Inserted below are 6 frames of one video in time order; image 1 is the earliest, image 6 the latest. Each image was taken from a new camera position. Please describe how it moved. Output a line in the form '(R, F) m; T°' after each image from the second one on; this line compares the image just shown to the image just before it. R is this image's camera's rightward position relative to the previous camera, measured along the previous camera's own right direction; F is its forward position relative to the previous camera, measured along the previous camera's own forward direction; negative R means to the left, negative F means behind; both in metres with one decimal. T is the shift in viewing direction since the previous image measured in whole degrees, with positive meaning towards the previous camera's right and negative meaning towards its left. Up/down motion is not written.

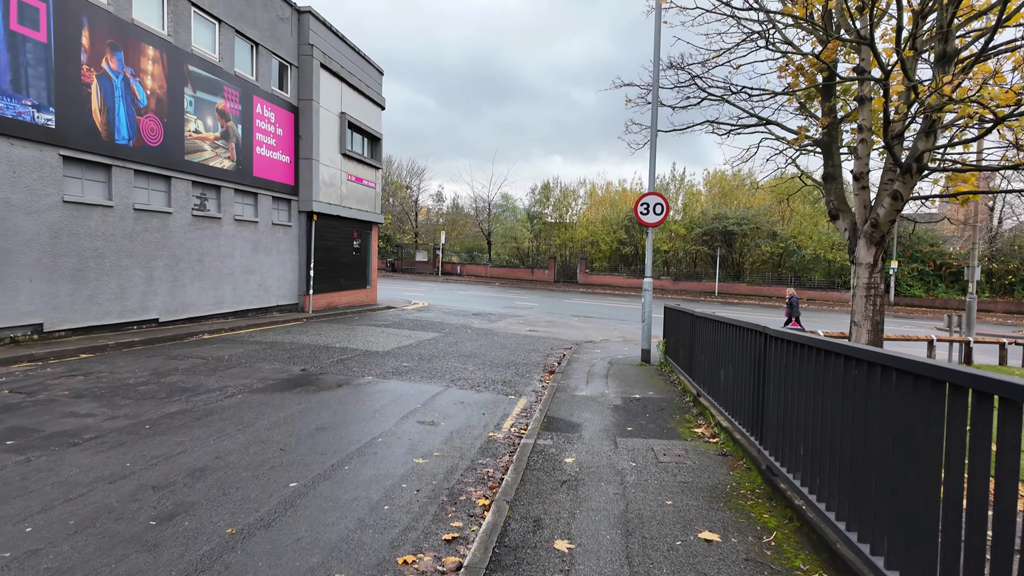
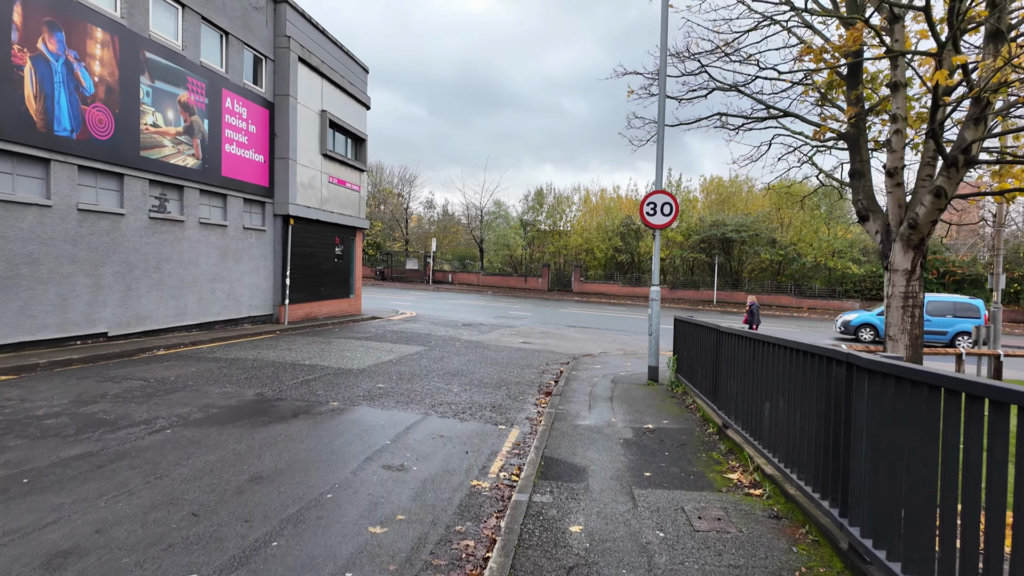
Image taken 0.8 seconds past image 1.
(0.0, +1.0) m; +1°
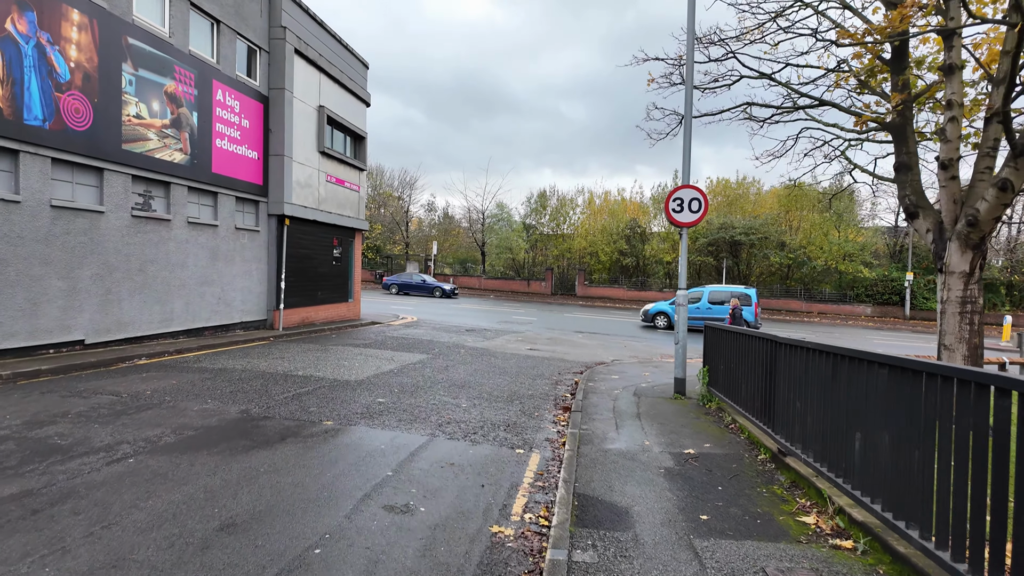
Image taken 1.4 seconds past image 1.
(-0.2, +0.7) m; 0°
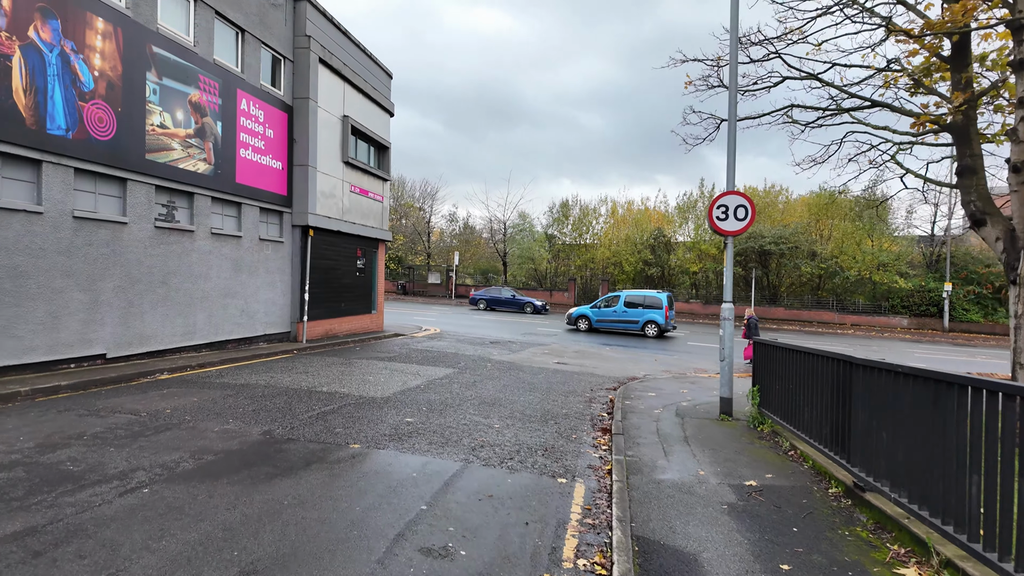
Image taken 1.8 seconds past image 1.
(-0.2, +0.4) m; -2°
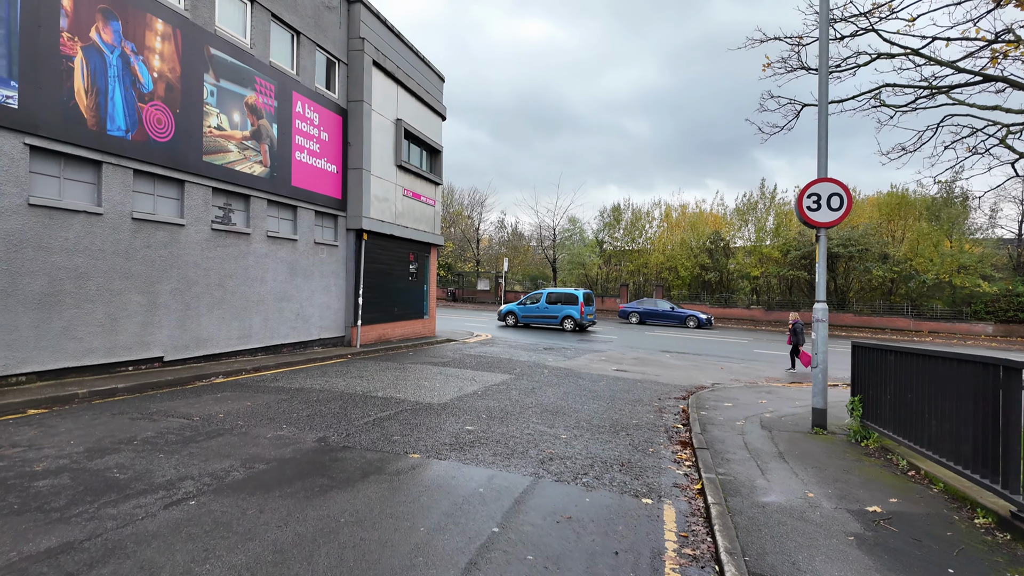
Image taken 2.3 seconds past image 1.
(-0.2, +0.5) m; -5°
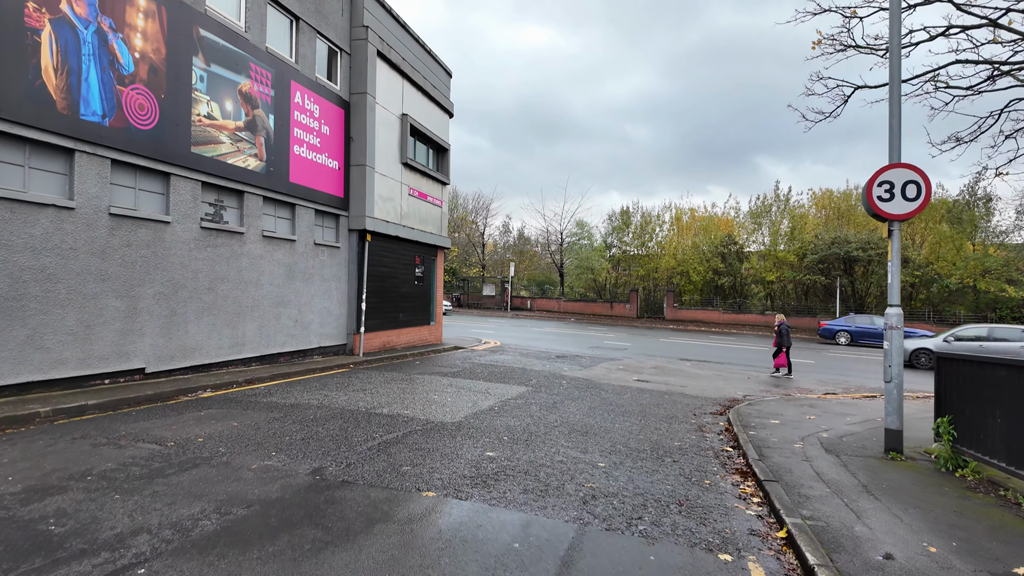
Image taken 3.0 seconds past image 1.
(-0.2, +0.8) m; 0°
